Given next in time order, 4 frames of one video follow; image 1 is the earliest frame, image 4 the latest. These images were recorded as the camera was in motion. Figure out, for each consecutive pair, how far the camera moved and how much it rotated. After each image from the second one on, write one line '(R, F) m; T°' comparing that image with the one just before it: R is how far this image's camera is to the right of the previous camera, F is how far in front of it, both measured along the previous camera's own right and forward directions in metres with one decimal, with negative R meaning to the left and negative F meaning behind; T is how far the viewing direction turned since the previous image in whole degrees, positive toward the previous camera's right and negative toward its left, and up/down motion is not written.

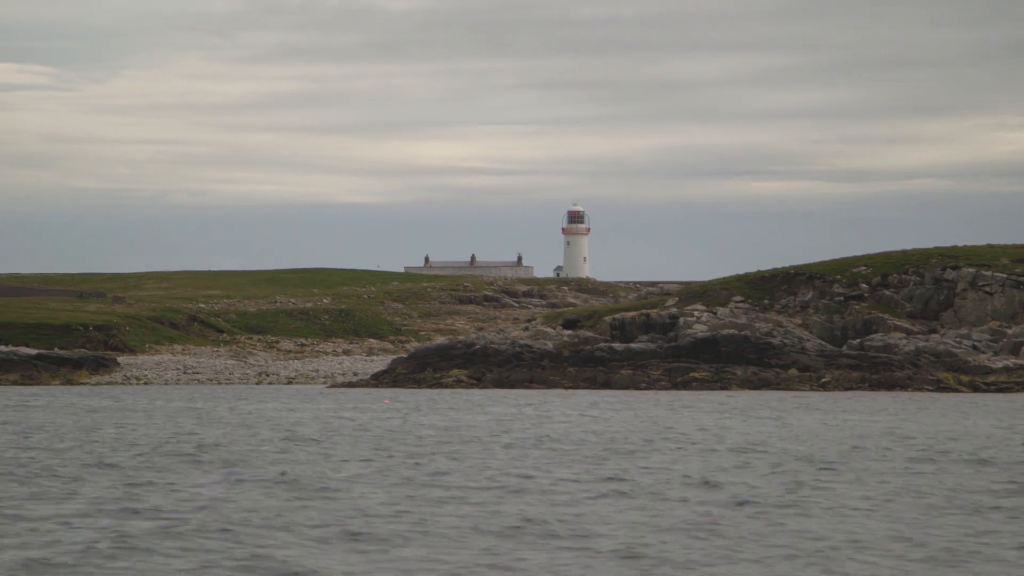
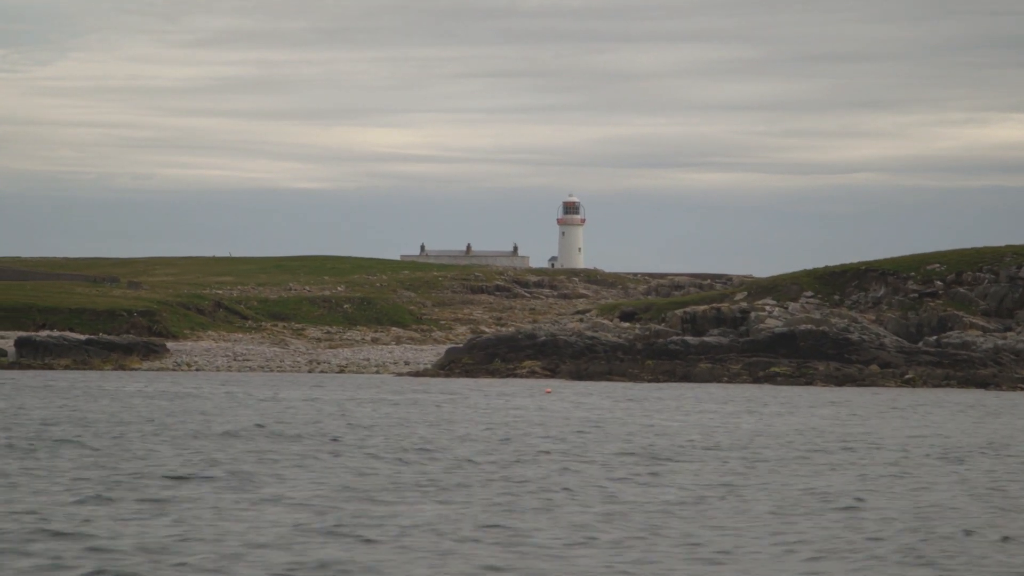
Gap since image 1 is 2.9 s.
(-2.2, -0.2) m; +1°
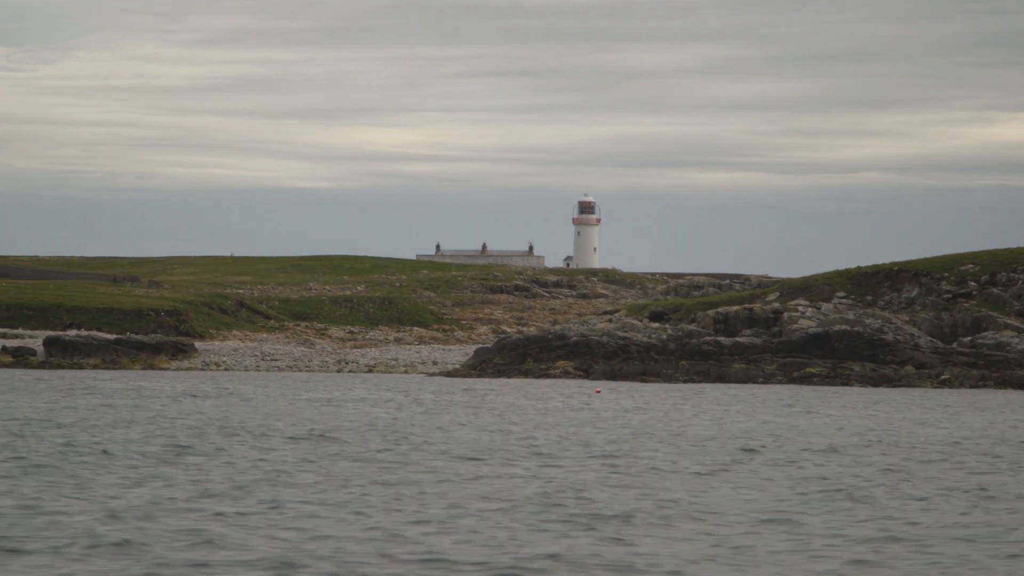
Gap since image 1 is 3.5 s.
(-0.5, -0.1) m; 0°
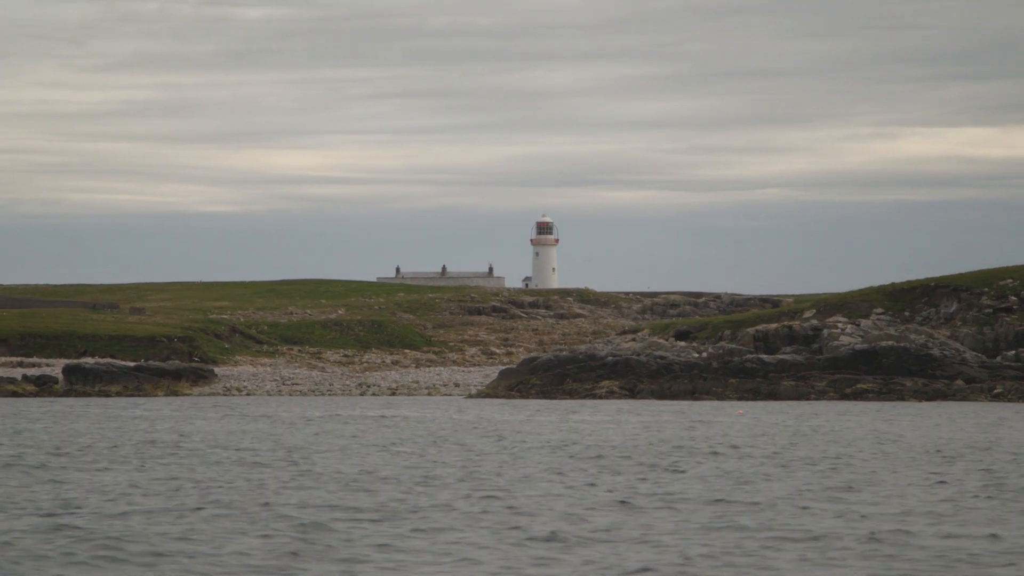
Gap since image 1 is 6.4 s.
(-2.3, -0.3) m; +2°
